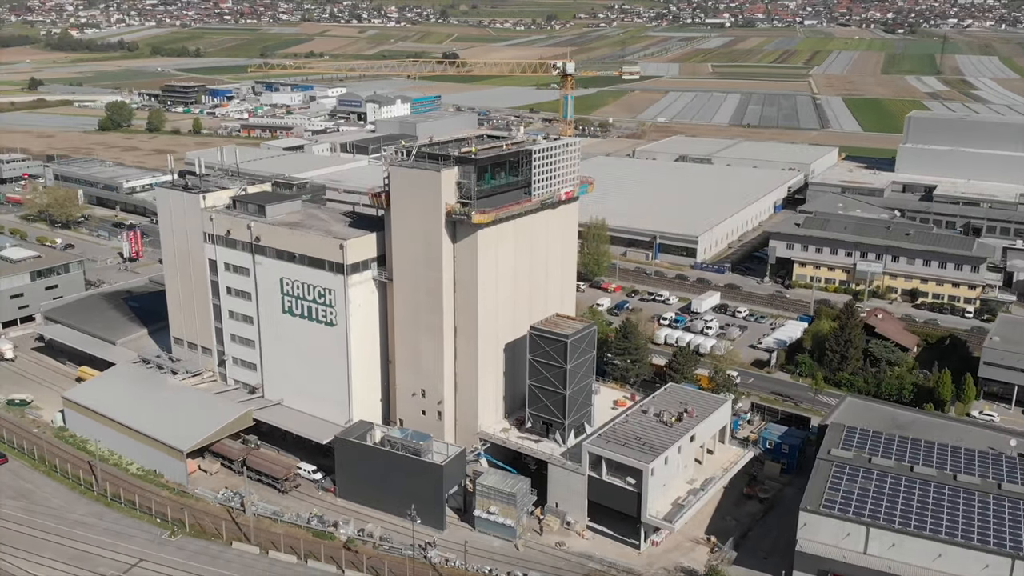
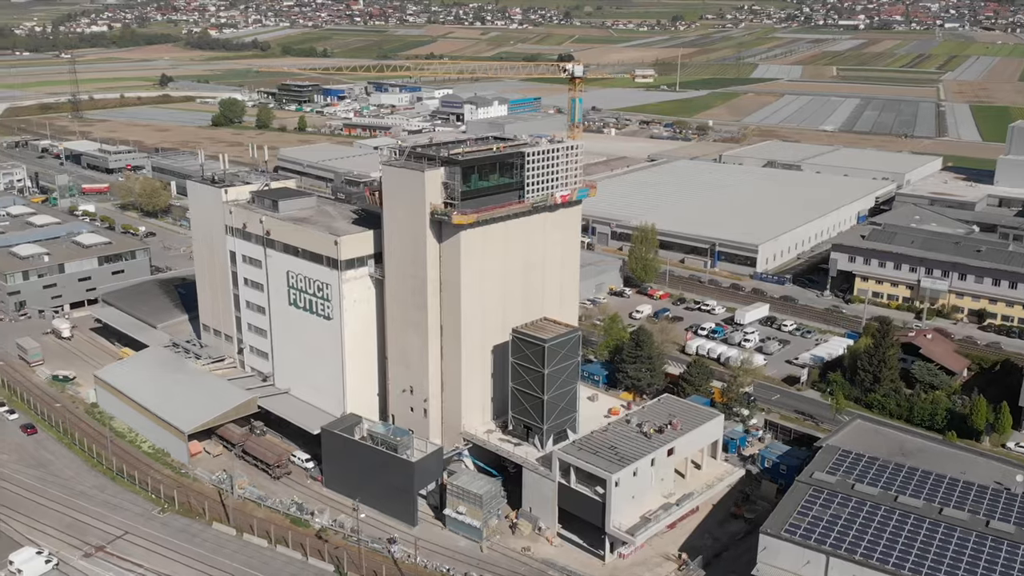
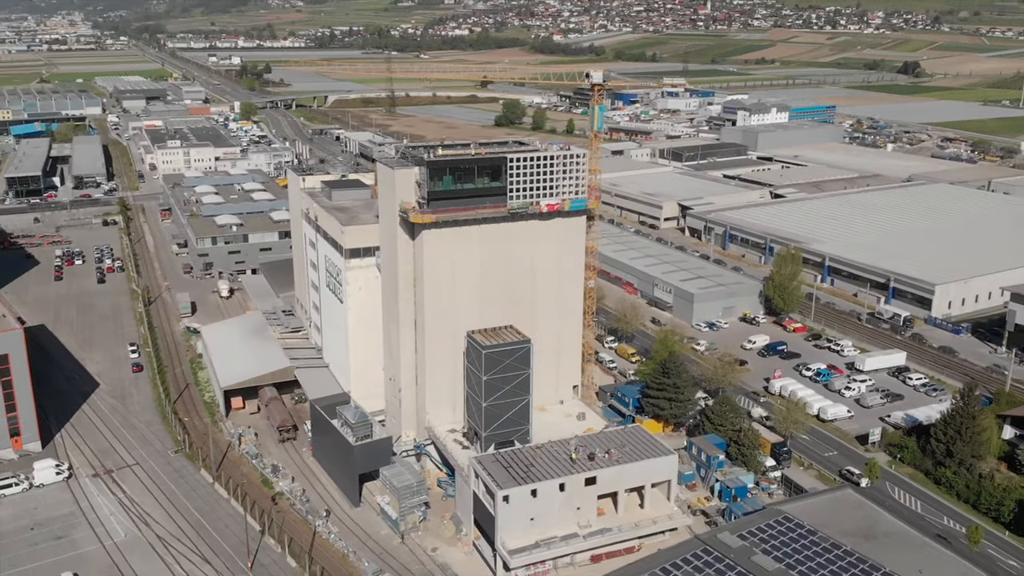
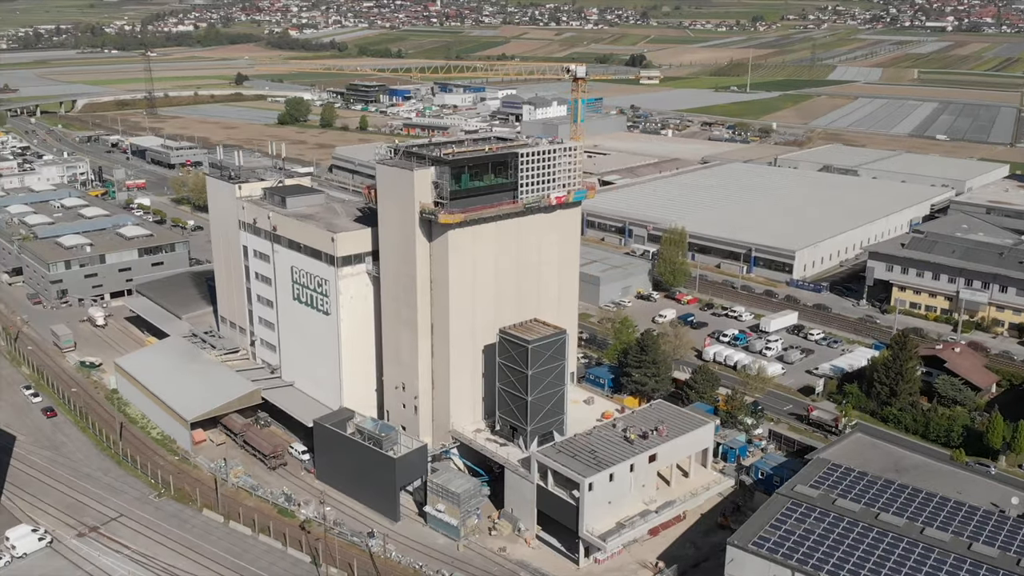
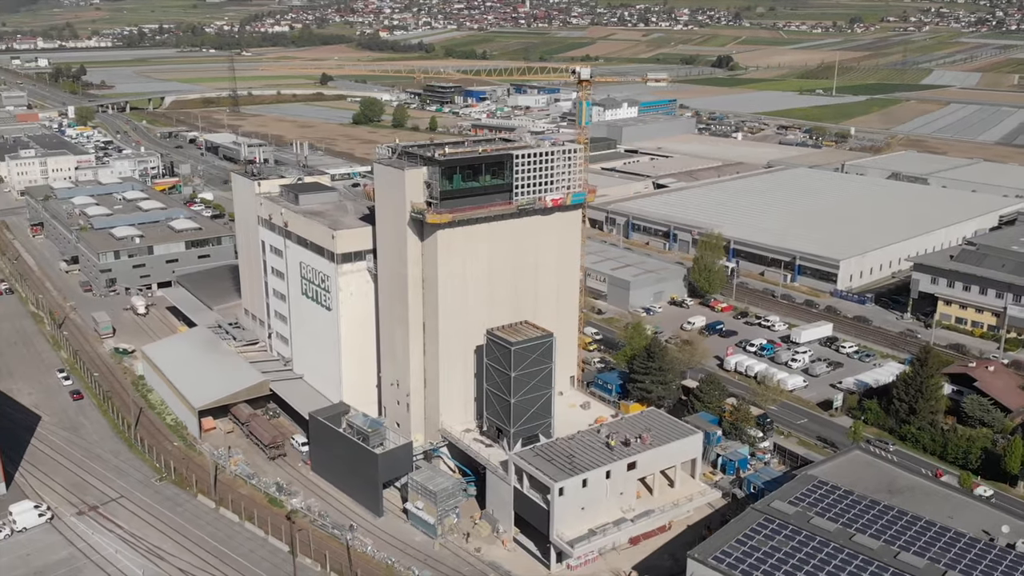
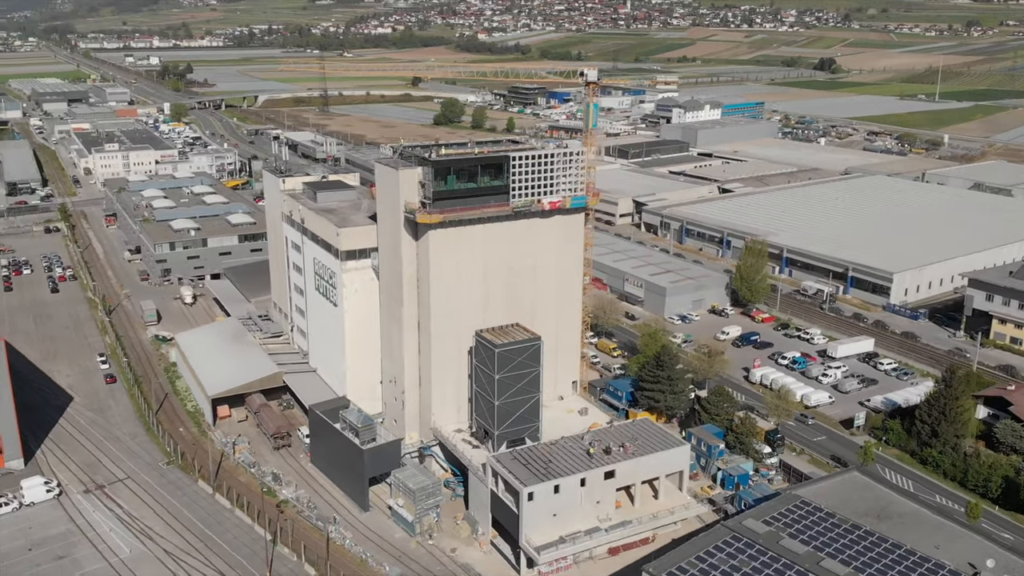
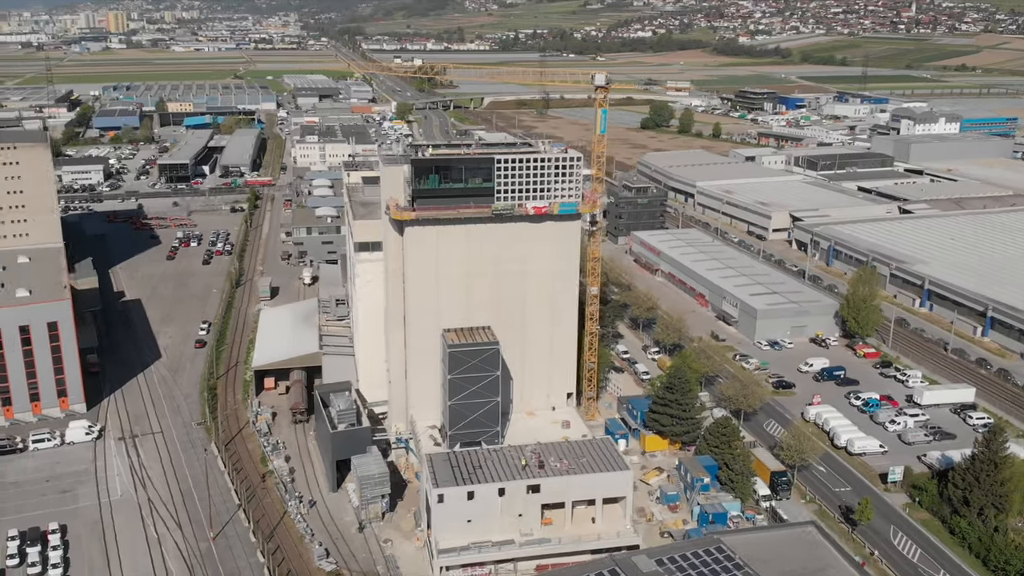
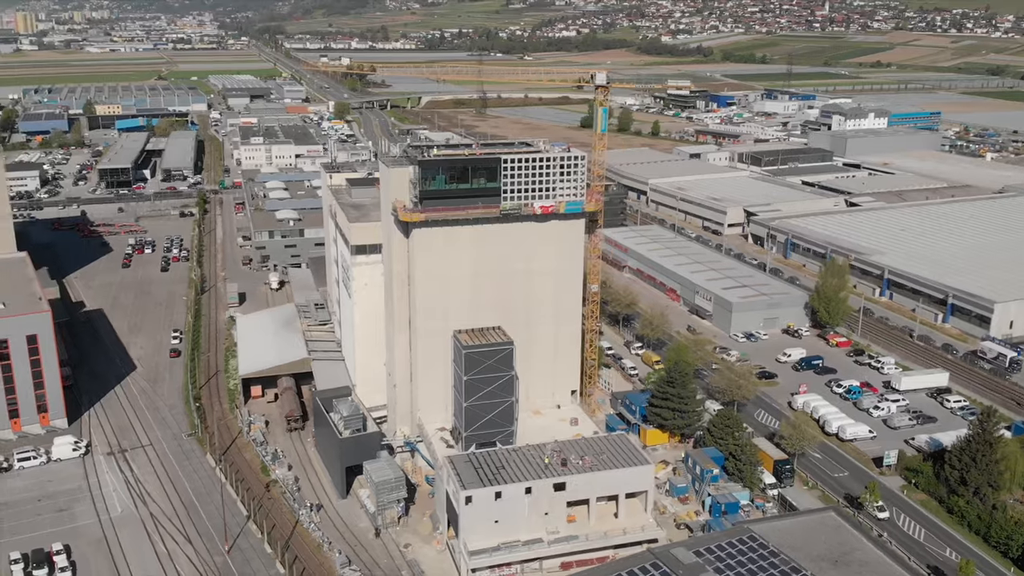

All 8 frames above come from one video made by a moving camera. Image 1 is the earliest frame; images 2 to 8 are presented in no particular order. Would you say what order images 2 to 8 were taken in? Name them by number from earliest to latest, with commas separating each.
2, 4, 5, 6, 3, 8, 7
